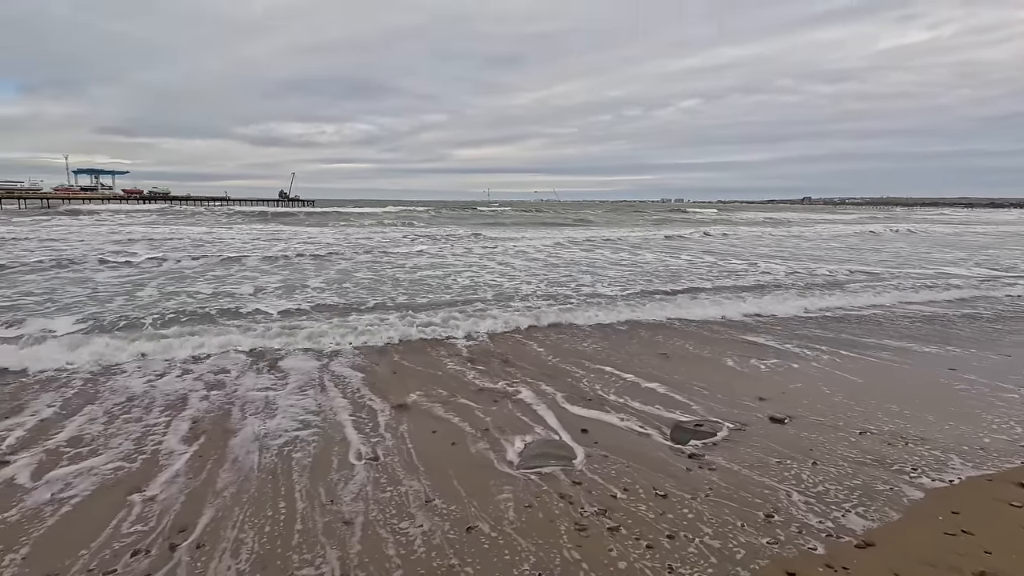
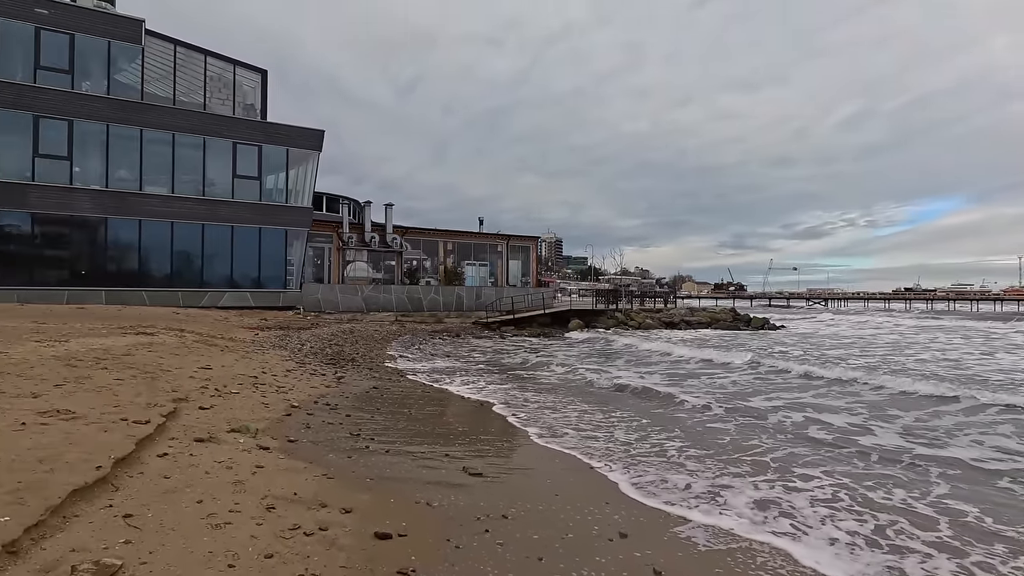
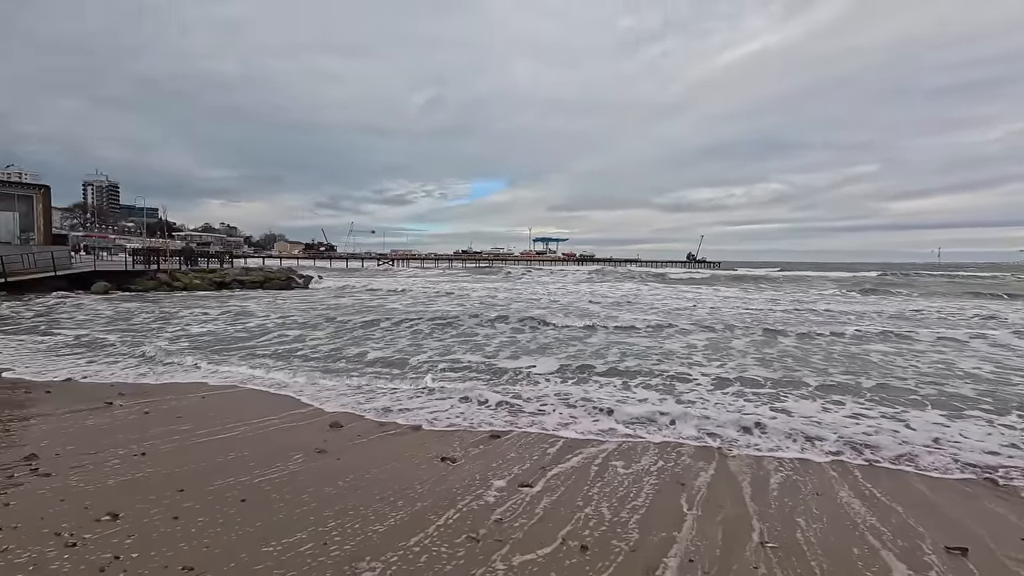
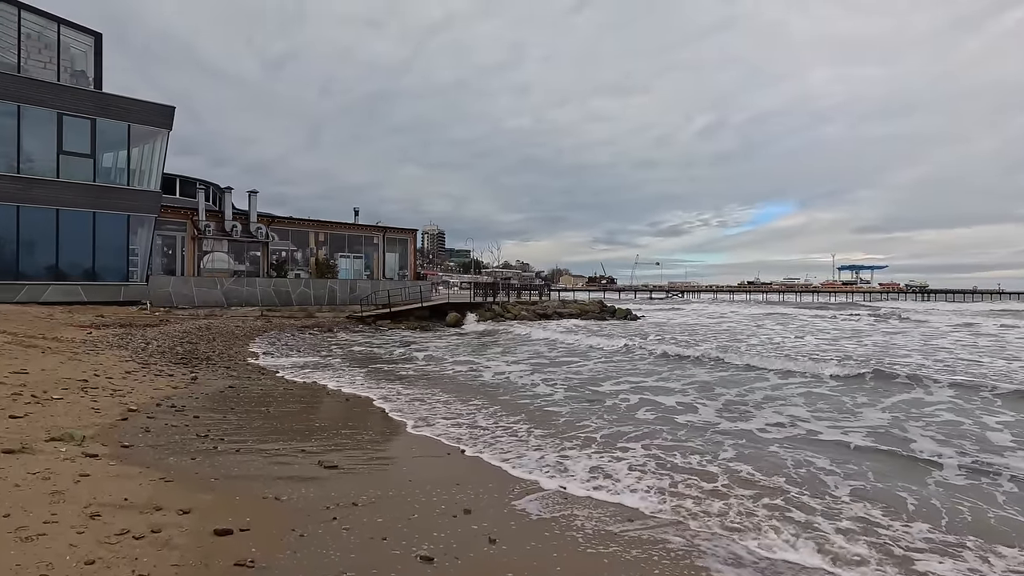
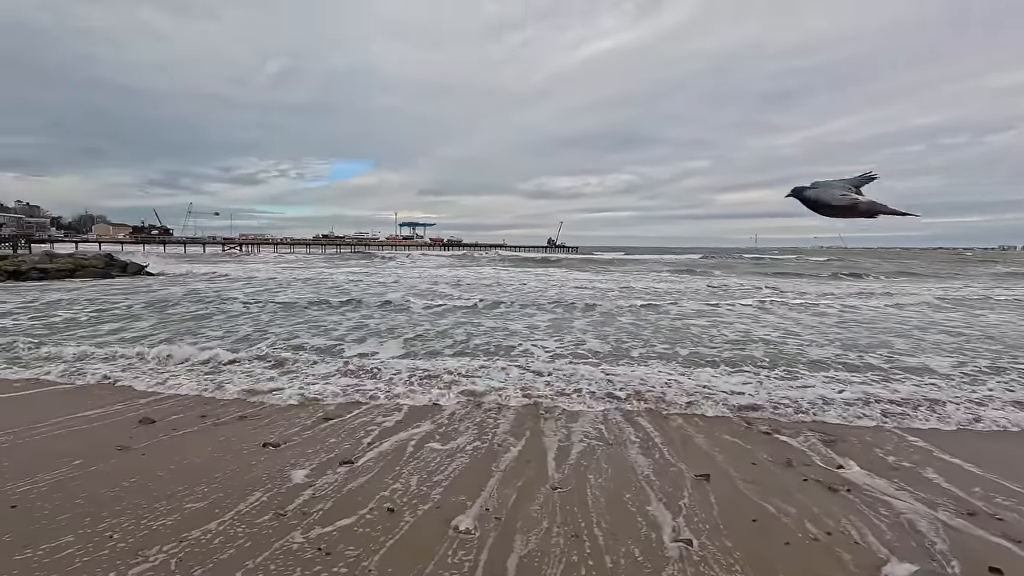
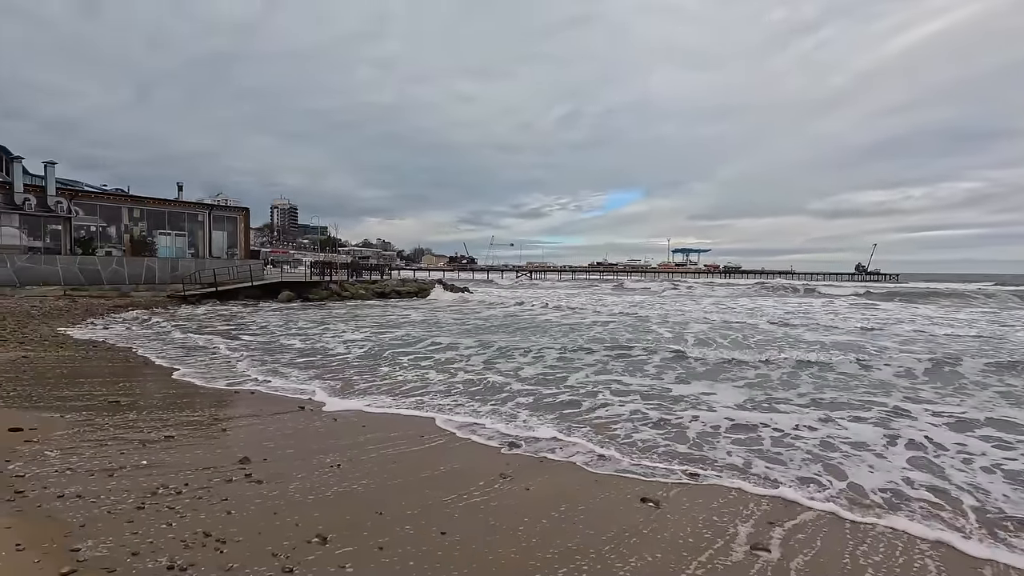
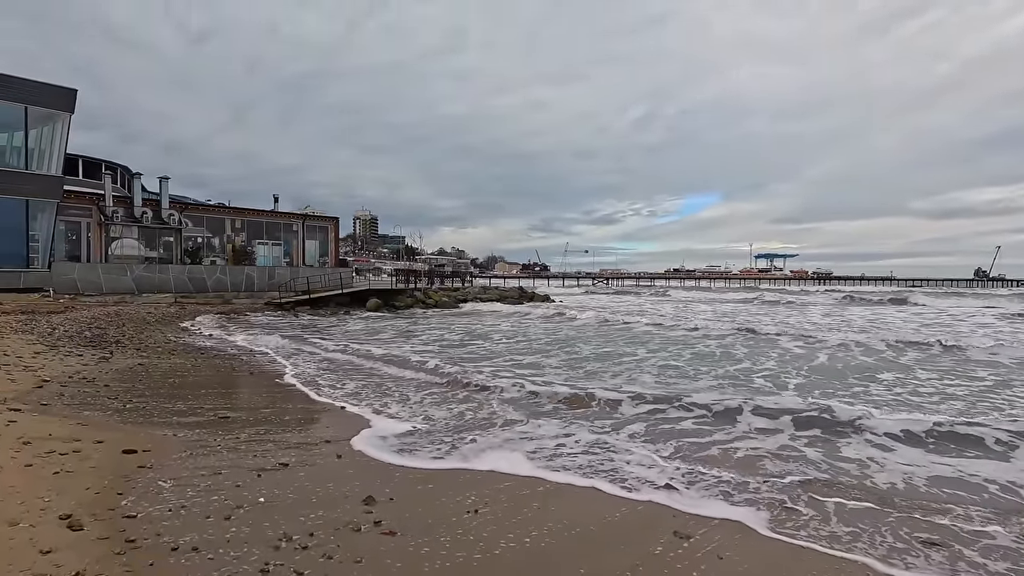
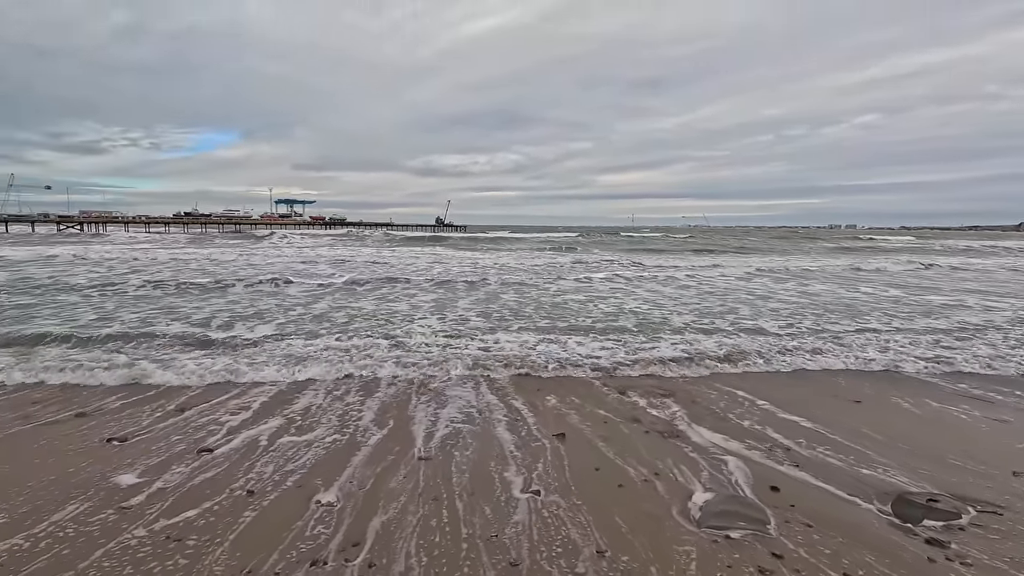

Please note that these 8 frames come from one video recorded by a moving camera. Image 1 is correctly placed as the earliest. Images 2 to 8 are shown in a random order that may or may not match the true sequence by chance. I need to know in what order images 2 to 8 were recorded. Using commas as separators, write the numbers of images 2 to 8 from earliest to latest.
8, 5, 3, 6, 7, 4, 2
